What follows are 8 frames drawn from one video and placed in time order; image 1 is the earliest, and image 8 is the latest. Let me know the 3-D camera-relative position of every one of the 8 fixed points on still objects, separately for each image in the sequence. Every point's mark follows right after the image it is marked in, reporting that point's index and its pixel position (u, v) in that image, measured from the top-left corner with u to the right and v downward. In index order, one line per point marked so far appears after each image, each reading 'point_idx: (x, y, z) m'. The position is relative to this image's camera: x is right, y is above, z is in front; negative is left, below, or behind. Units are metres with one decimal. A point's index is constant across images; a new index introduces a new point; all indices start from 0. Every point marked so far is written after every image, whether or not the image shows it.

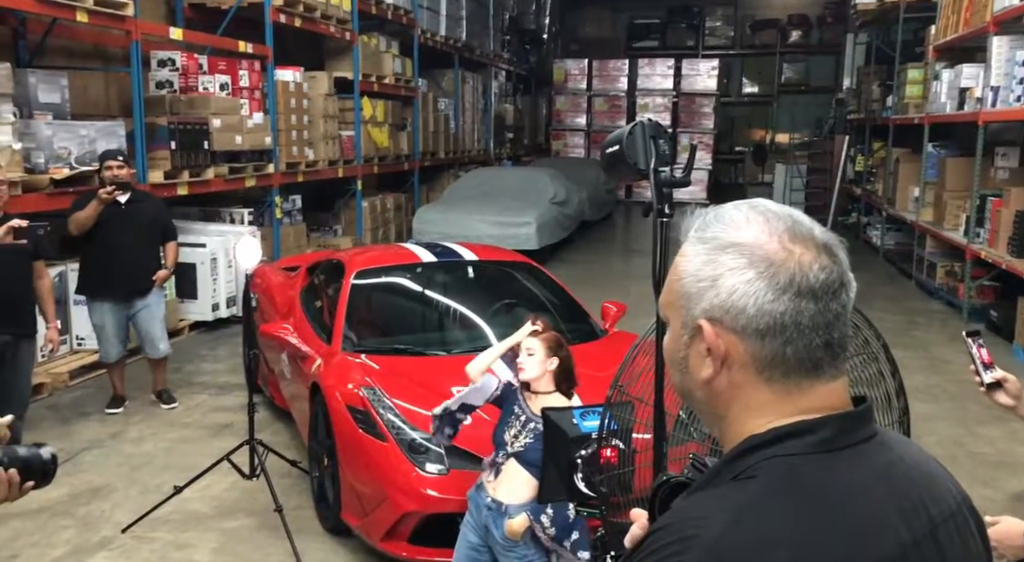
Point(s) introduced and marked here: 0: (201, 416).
0: (-1.9, -0.8, +5.0) m
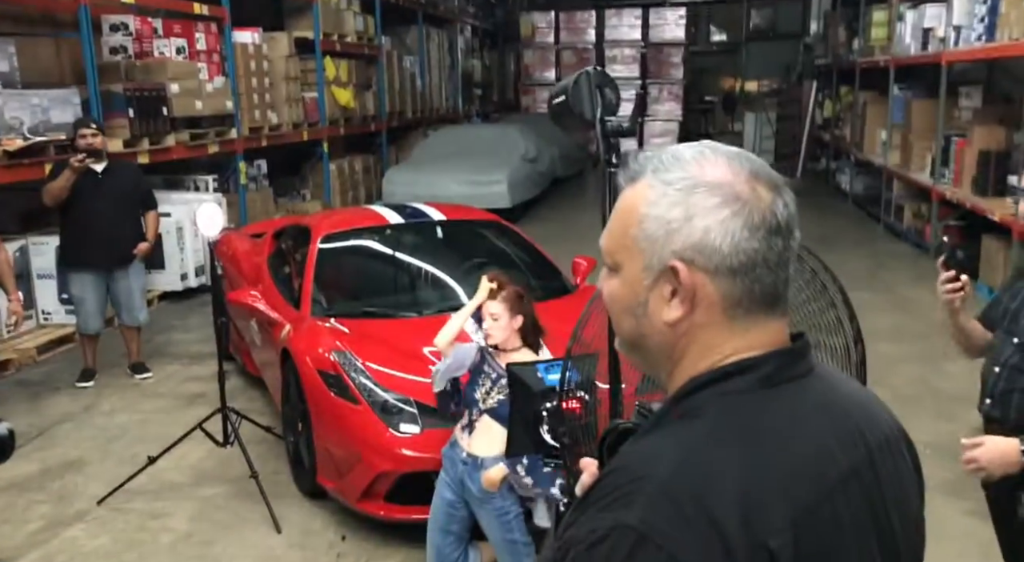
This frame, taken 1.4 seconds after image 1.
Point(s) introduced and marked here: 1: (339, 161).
0: (-2.0, -0.6, +4.9) m
1: (-1.9, +1.3, +9.2) m
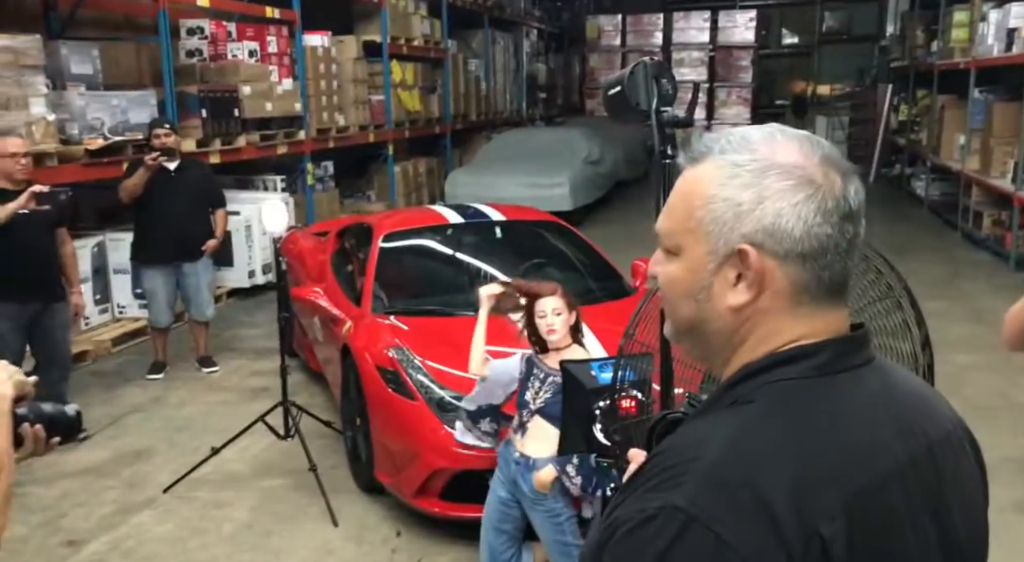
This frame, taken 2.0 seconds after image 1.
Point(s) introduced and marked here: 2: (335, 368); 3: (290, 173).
0: (-1.7, -0.6, +5.1) m
1: (-1.2, +1.3, +9.4) m
2: (-0.9, -0.5, +4.4) m
3: (-2.0, +1.0, +7.5) m
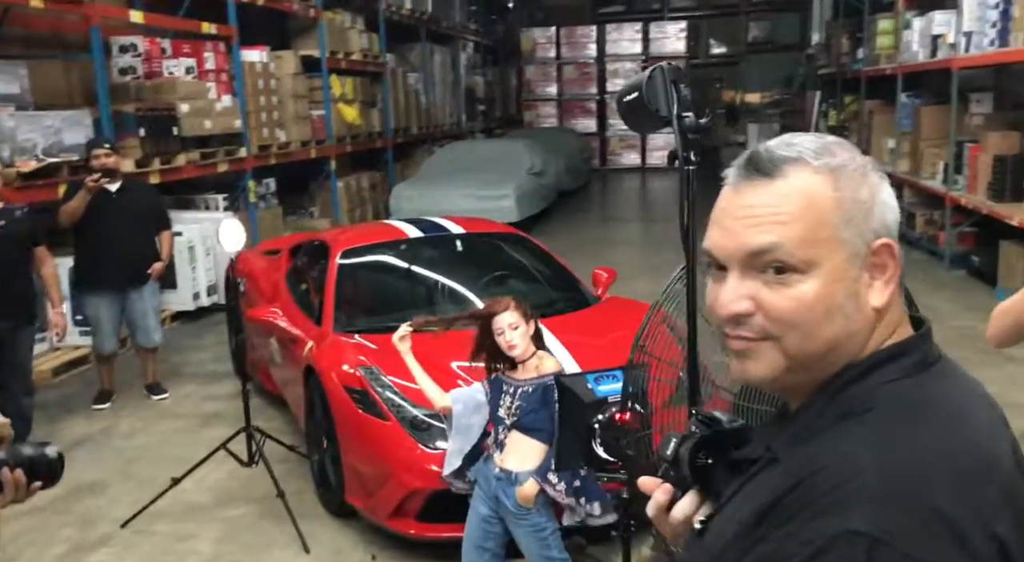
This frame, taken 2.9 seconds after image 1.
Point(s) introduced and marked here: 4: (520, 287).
0: (-1.9, -0.7, +4.9) m
1: (-2.0, +1.2, +9.2) m
2: (-1.1, -0.6, +4.3) m
3: (-2.5, +0.8, +7.4) m
4: (0.0, 0.0, +4.5) m
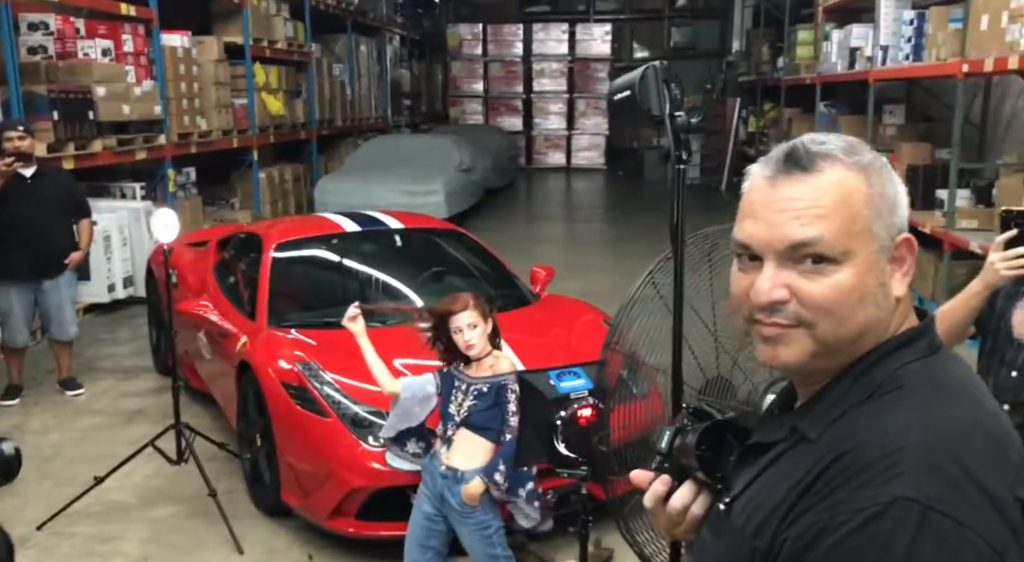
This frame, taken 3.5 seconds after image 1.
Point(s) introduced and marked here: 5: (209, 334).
0: (-2.3, -0.7, +4.7) m
1: (-2.8, +1.2, +9.0) m
2: (-1.4, -0.5, +4.2) m
3: (-3.2, +0.9, +7.1) m
4: (-0.3, 0.0, +4.5) m
5: (-1.6, -0.3, +4.3) m
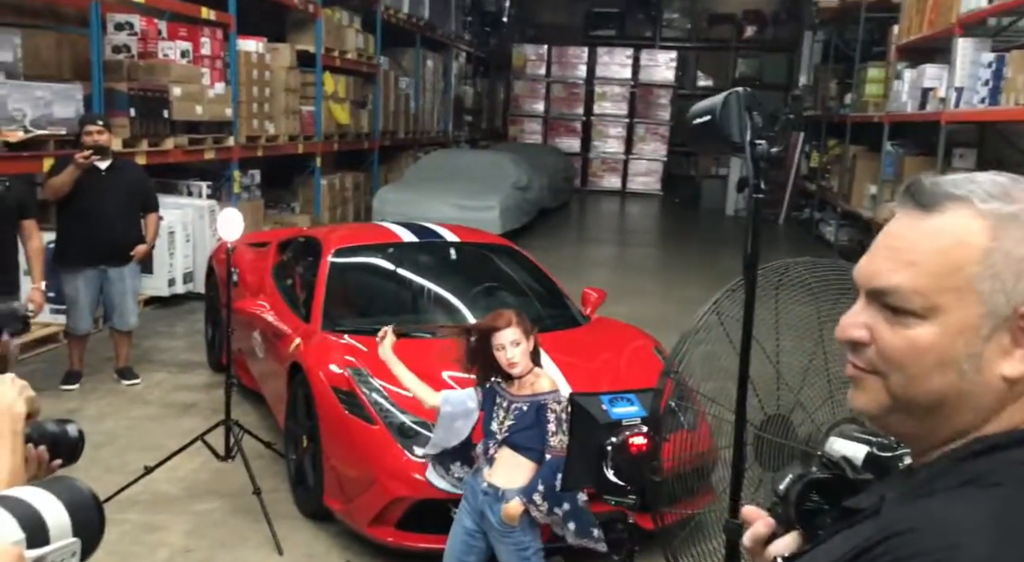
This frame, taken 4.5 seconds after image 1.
0: (-2.0, -0.7, +4.8) m
1: (-2.2, +1.2, +9.1) m
2: (-1.2, -0.5, +4.3) m
3: (-2.7, +0.9, +7.2) m
4: (0.0, -0.1, +4.5) m
5: (-1.3, -0.3, +4.4) m
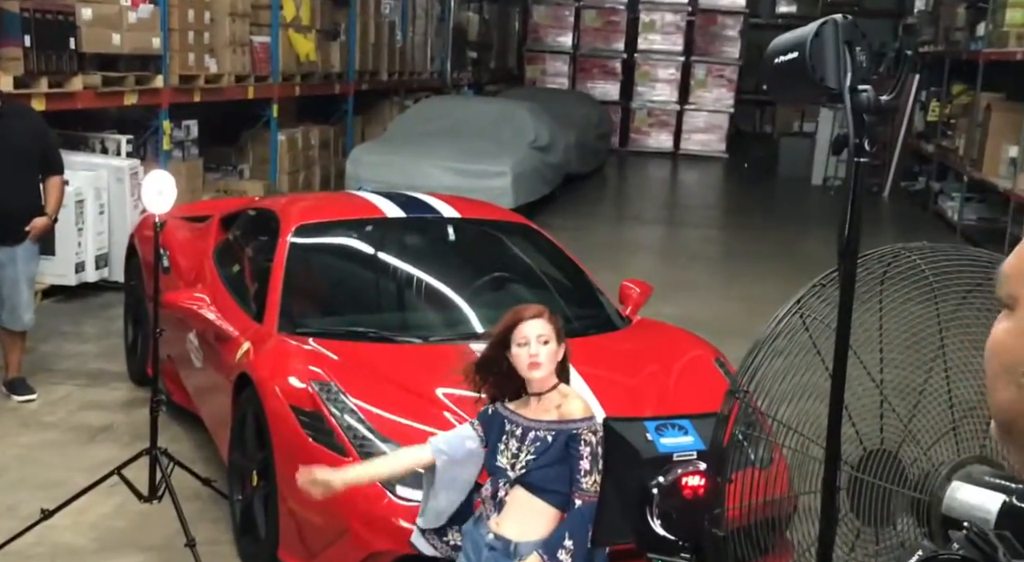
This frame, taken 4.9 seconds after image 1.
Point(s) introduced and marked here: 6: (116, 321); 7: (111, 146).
0: (-2.0, -0.6, +3.8) m
1: (-2.3, +1.5, +8.0) m
2: (-1.1, -0.5, +3.2) m
3: (-2.7, +1.1, +6.1) m
4: (0.0, -0.1, +3.5) m
5: (-1.3, -0.2, +3.4) m
6: (-2.6, -0.3, +5.2) m
7: (-3.1, +1.0, +6.3) m
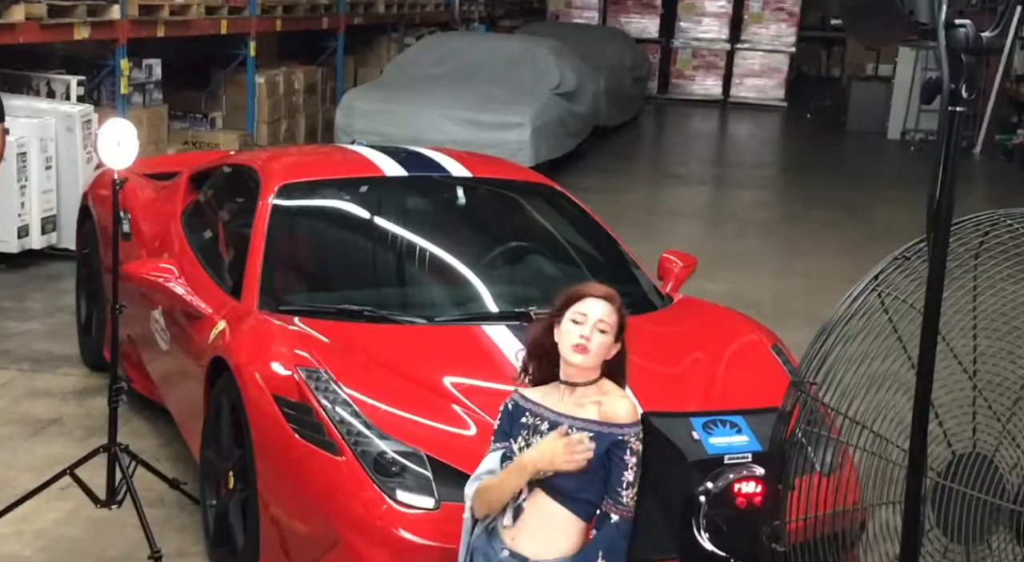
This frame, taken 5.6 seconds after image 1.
0: (-1.9, -0.4, +3.3) m
1: (-2.2, +1.9, +7.4) m
2: (-1.1, -0.4, +2.8) m
3: (-2.6, +1.4, +5.5) m
4: (+0.1, +0.1, +3.0) m
5: (-1.2, -0.1, +2.9) m
6: (-2.5, -0.1, +4.7) m
7: (-3.0, +1.3, +5.7) m
